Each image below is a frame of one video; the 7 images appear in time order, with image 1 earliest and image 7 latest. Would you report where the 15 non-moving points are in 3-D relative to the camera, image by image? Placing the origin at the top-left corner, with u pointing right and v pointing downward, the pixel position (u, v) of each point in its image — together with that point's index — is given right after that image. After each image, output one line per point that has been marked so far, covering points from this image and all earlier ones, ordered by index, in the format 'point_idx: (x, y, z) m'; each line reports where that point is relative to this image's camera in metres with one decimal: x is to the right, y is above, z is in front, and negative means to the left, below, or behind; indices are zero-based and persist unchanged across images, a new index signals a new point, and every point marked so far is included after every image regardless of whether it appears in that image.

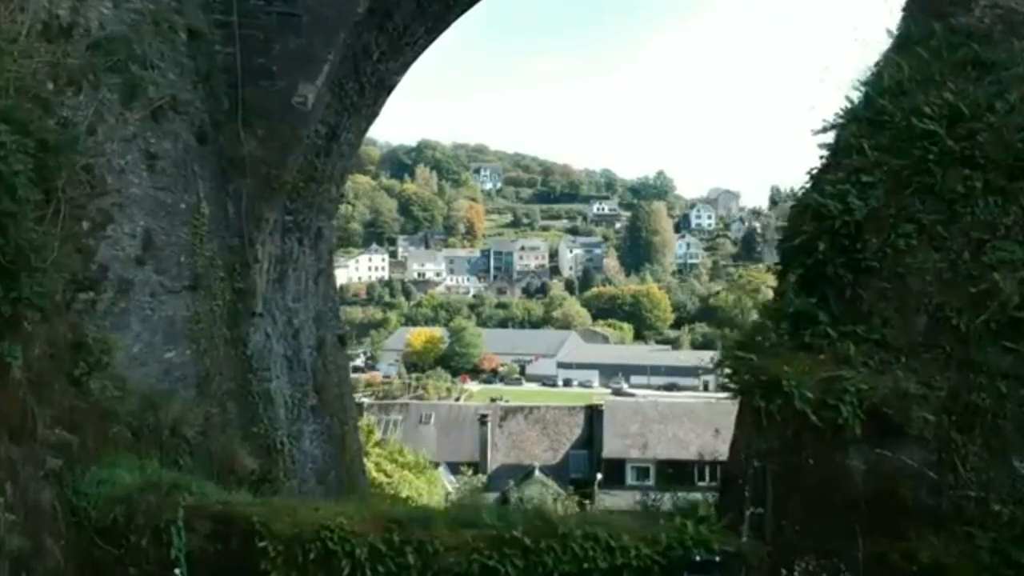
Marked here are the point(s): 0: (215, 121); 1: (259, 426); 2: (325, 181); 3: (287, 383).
0: (-1.2, +0.7, +4.1) m
1: (-1.0, -0.5, +4.2) m
2: (-0.9, +0.5, +5.0) m
3: (-1.0, -0.4, +4.6) m
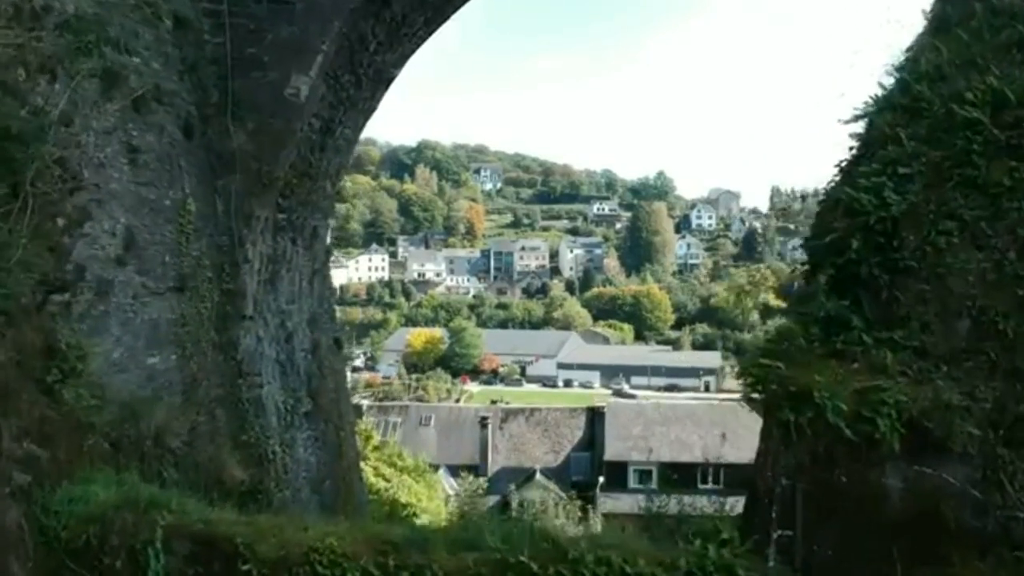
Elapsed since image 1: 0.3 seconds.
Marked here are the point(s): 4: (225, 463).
0: (-1.2, +0.7, +3.9) m
1: (-1.0, -0.6, +4.0) m
2: (-0.9, +0.5, +4.8) m
3: (-1.0, -0.4, +4.4) m
4: (-1.0, -0.6, +3.8) m
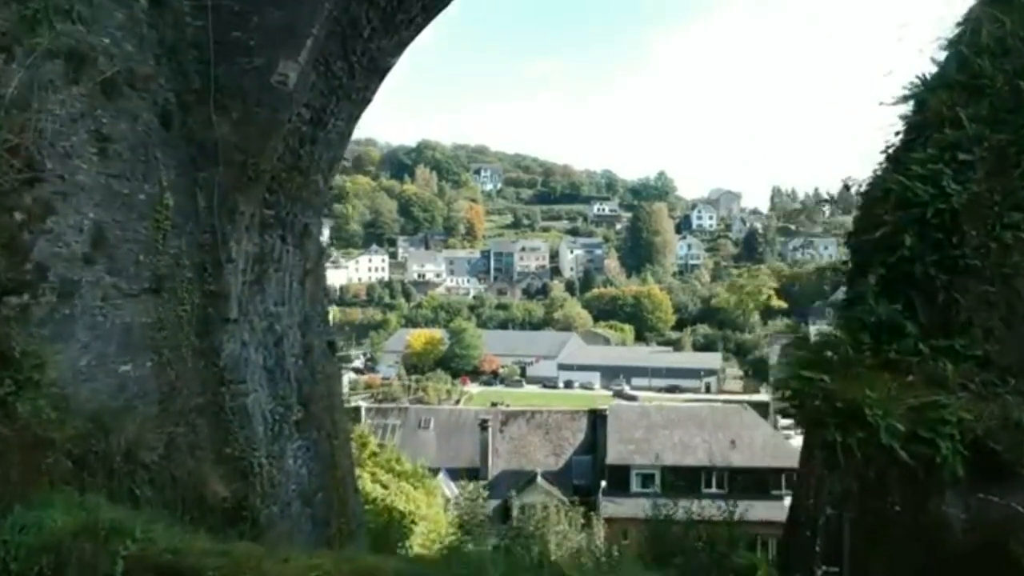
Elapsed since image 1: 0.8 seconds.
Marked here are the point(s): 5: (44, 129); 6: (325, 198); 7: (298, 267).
0: (-1.1, +0.6, +3.6) m
1: (-1.0, -0.6, +3.7) m
2: (-0.9, +0.5, +4.5) m
3: (-1.0, -0.4, +4.2) m
4: (-1.0, -0.6, +3.5) m
5: (-1.3, +0.4, +2.9) m
6: (-0.9, +0.4, +4.9) m
7: (-1.0, +0.1, +4.8) m
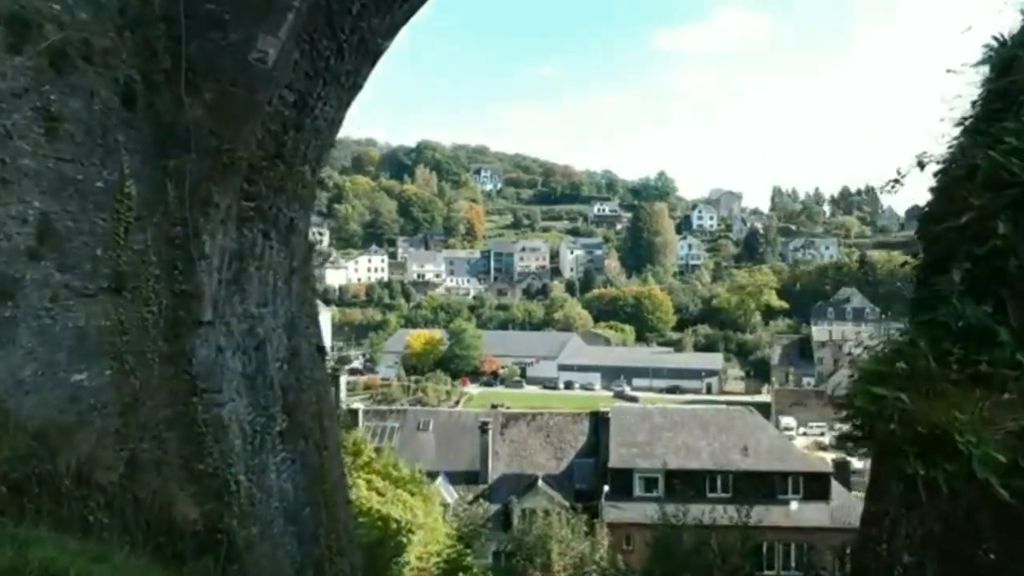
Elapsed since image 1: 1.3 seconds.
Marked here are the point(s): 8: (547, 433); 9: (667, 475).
0: (-1.1, +0.7, +3.3) m
1: (-1.0, -0.6, +3.4) m
2: (-0.9, +0.5, +4.2) m
3: (-1.0, -0.4, +3.8) m
4: (-1.0, -0.6, +3.1) m
5: (-1.3, +0.4, +2.5) m
6: (-0.9, +0.4, +4.6) m
7: (-1.0, +0.1, +4.5) m
8: (+0.6, -2.4, +17.5) m
9: (+2.4, -2.9, +16.2) m
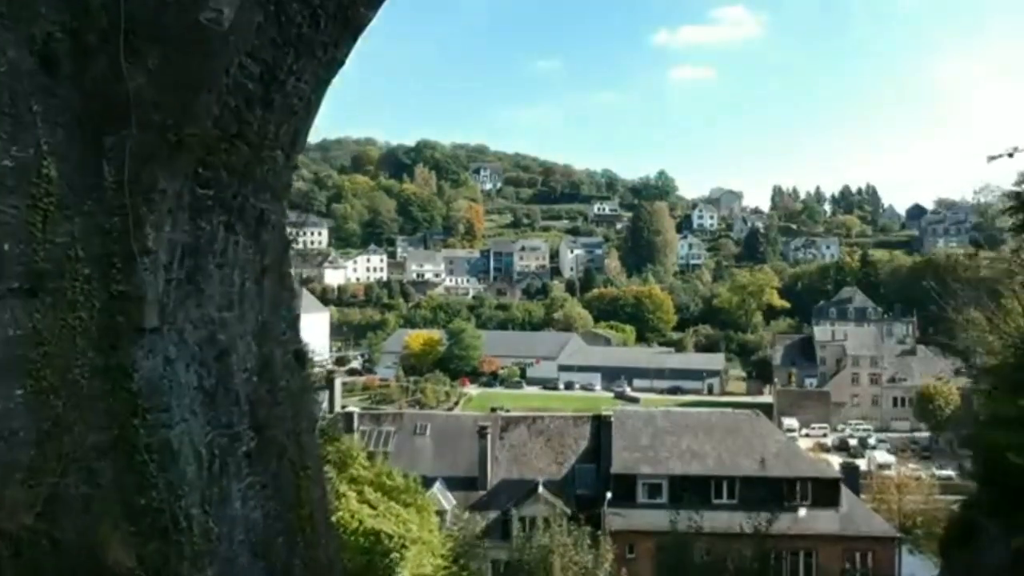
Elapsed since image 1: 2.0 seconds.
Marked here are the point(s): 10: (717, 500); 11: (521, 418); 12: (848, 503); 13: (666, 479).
0: (-1.1, +0.6, +2.8) m
1: (-1.0, -0.6, +2.8) m
2: (-0.9, +0.5, +3.7) m
3: (-1.0, -0.4, +3.3) m
4: (-1.0, -0.6, +2.6) m
5: (-1.3, +0.4, +2.0) m
6: (-0.9, +0.4, +4.1) m
7: (-1.0, +0.1, +4.0) m
8: (+0.6, -2.4, +17.0) m
9: (+2.4, -2.9, +15.7) m
10: (+3.0, -3.1, +15.7) m
11: (+0.2, -2.1, +17.4) m
12: (+5.0, -3.2, +15.7) m
13: (+2.3, -2.8, +15.7) m
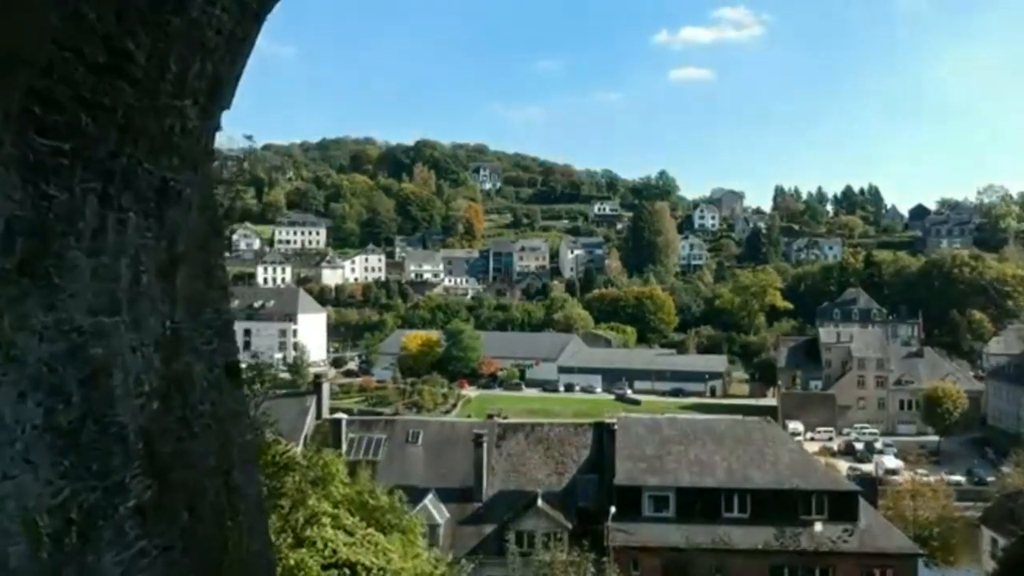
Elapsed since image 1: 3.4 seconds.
0: (-1.2, +0.7, +1.8) m
1: (-1.0, -0.5, +1.9) m
2: (-0.9, +0.5, +2.7) m
3: (-1.0, -0.4, +2.3) m
4: (-1.0, -0.6, +1.6) m
5: (-1.3, +0.4, +1.0) m
6: (-0.9, +0.4, +3.1) m
7: (-1.0, +0.1, +3.0) m
8: (+0.5, -2.4, +16.0) m
9: (+2.3, -2.9, +14.7) m
10: (+3.0, -3.1, +14.7) m
11: (+0.1, -2.1, +16.4) m
12: (+4.9, -3.2, +14.7) m
13: (+2.2, -2.8, +14.7) m
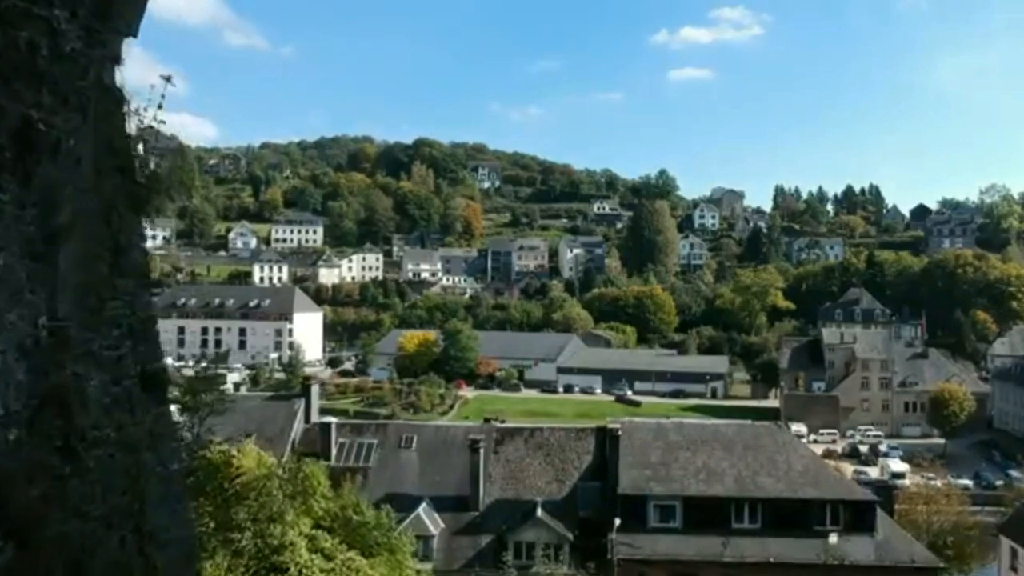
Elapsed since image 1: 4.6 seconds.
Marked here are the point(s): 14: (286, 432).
0: (-1.2, +0.7, +1.0) m
1: (-1.0, -0.5, +1.0) m
2: (-0.9, +0.5, +1.9) m
3: (-1.0, -0.4, +1.5) m
4: (-1.0, -0.6, +0.8) m
5: (-1.3, +0.5, +0.2) m
6: (-0.9, +0.5, +2.3) m
7: (-1.0, +0.1, +2.1) m
8: (+0.5, -2.4, +15.2) m
9: (+2.3, -2.8, +13.9) m
10: (+3.0, -3.1, +13.9) m
11: (+0.1, -2.1, +15.6) m
12: (+4.9, -3.2, +13.9) m
13: (+2.2, -2.8, +13.9) m
14: (-3.4, -2.1, +15.9) m
